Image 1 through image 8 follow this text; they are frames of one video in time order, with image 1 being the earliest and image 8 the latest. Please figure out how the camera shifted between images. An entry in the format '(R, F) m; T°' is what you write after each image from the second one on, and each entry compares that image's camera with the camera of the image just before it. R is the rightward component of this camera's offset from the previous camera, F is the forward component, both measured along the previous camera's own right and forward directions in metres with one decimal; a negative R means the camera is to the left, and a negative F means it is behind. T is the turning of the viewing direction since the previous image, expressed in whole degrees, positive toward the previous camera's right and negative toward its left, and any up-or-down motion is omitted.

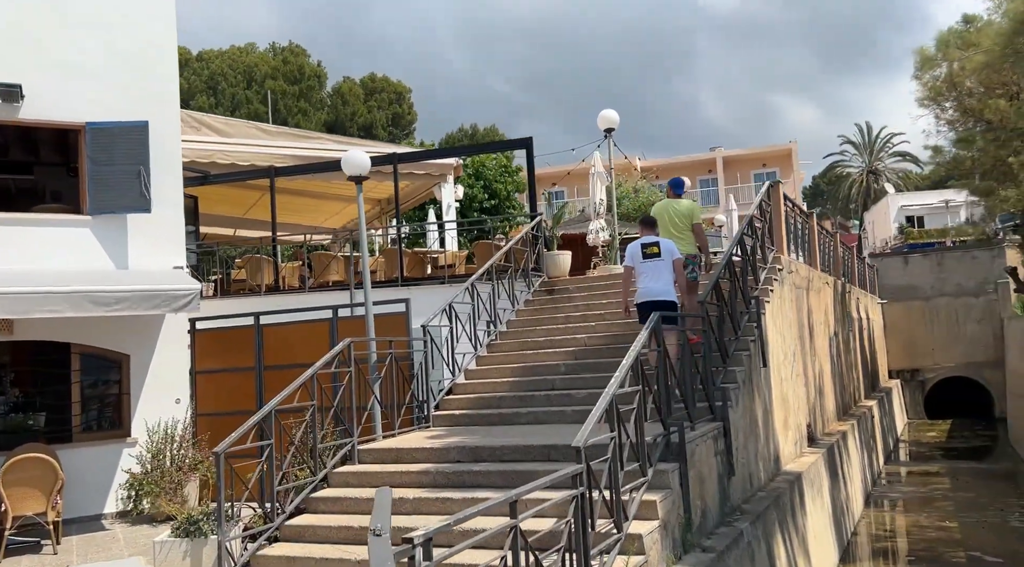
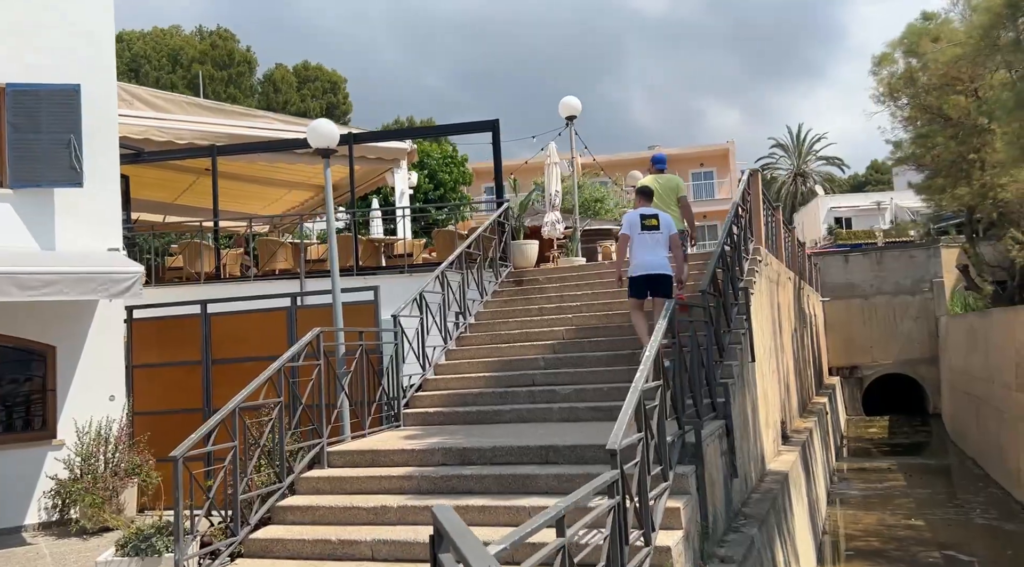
(-0.5, +0.7) m; +5°
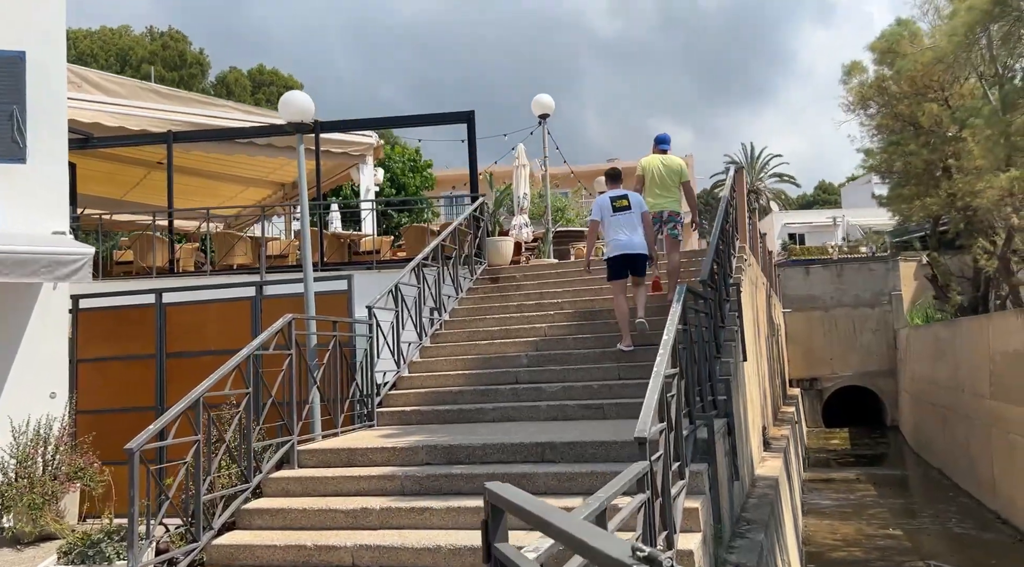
(-0.3, +0.5) m; +3°
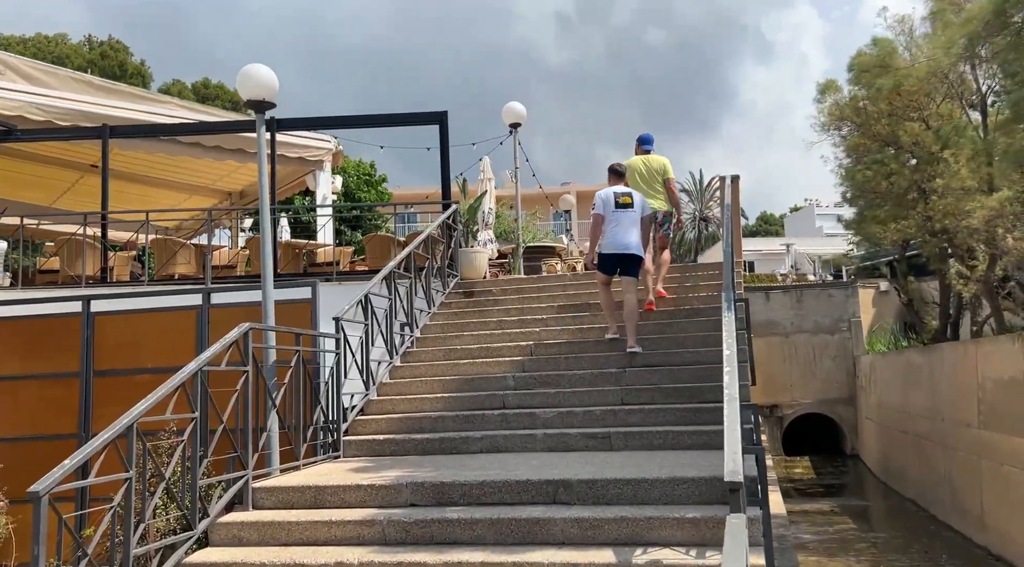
(-0.3, +0.9) m; +4°
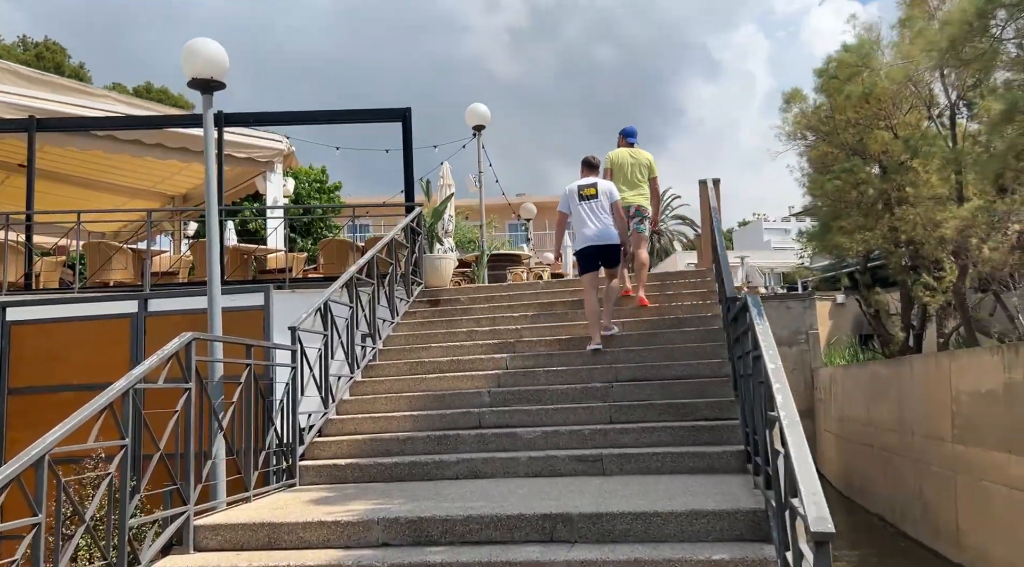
(-0.2, +0.6) m; +3°
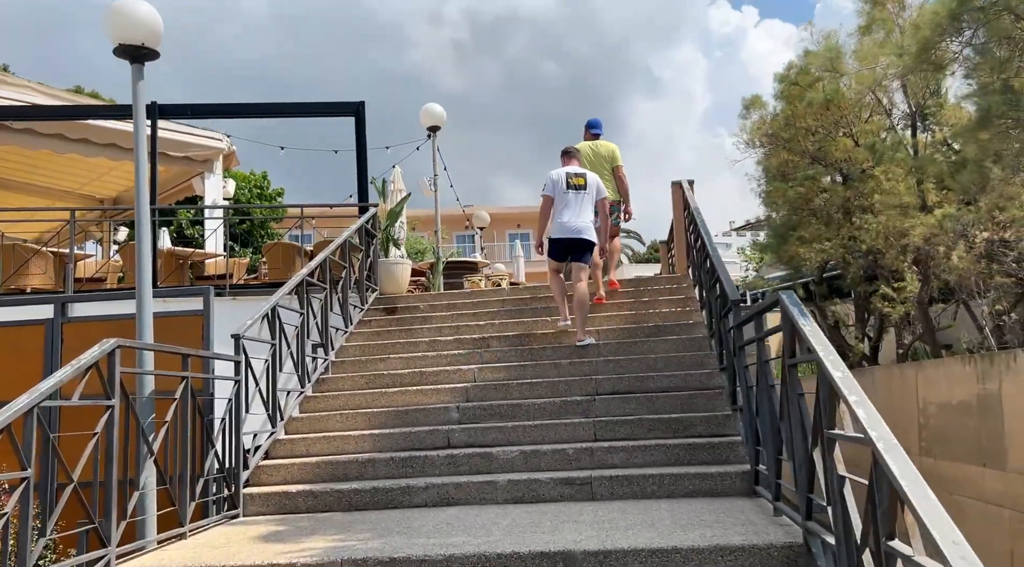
(-0.2, +0.6) m; +4°
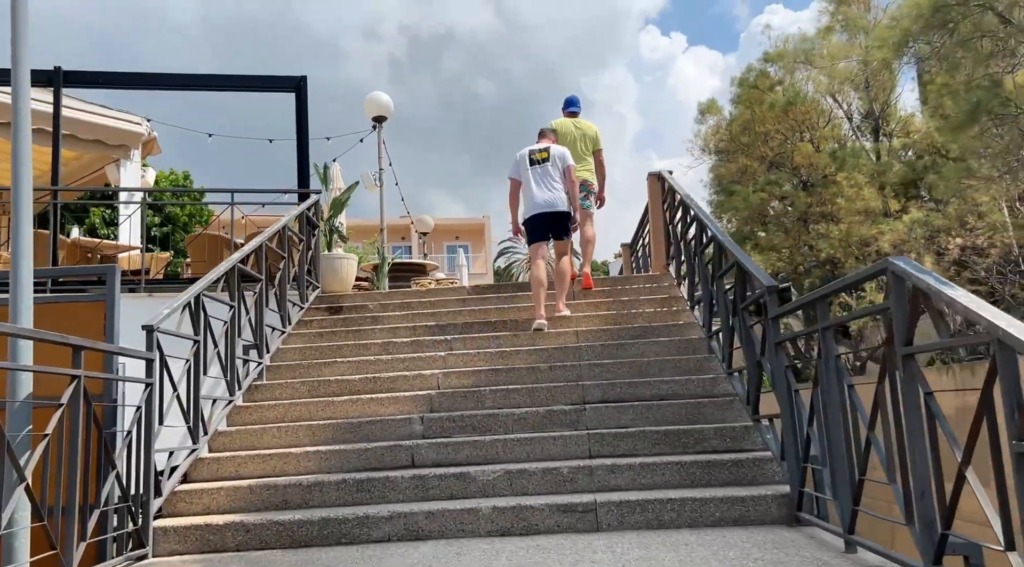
(-0.3, +0.9) m; +5°
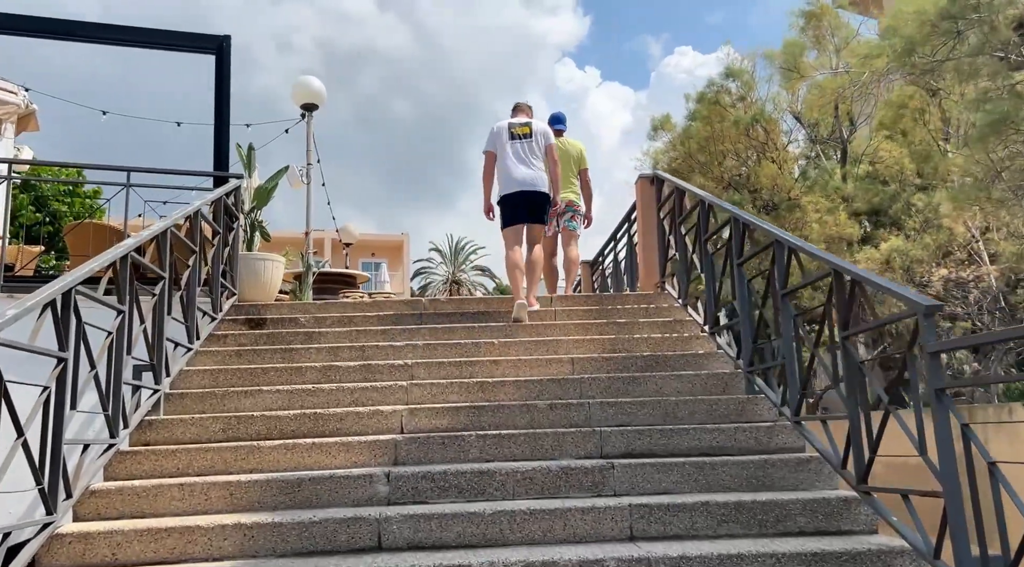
(-0.4, +1.3) m; +6°
